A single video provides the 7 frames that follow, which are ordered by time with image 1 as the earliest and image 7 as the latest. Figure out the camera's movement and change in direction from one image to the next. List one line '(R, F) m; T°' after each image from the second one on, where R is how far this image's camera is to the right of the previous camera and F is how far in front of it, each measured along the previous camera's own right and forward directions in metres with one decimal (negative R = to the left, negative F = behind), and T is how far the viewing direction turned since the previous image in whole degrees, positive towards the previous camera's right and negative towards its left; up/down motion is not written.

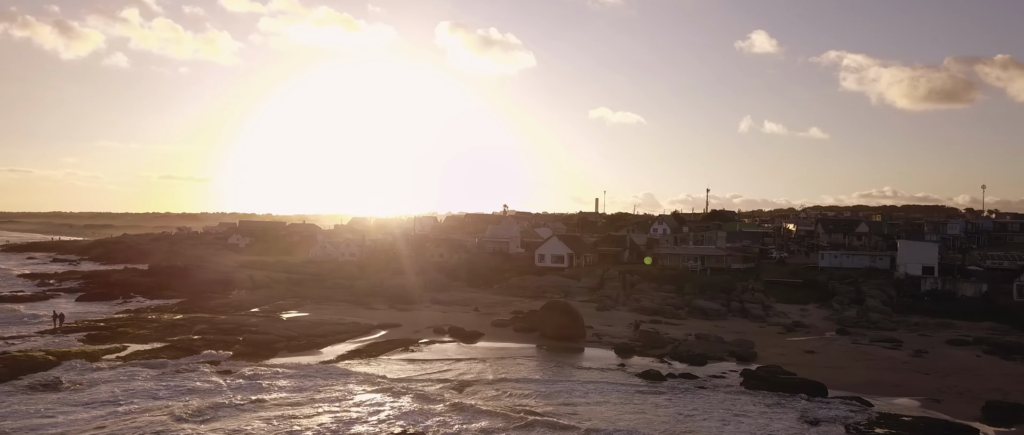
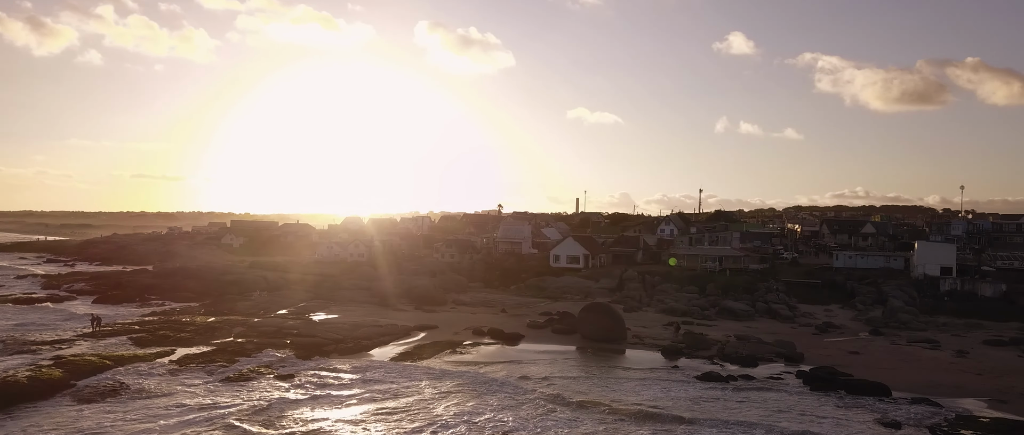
(-2.3, +0.2) m; +1°
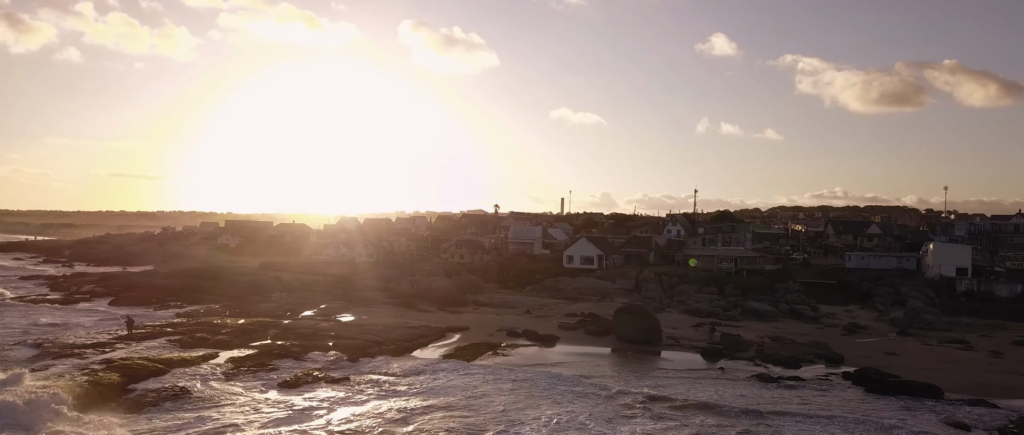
(-1.9, +0.1) m; +1°
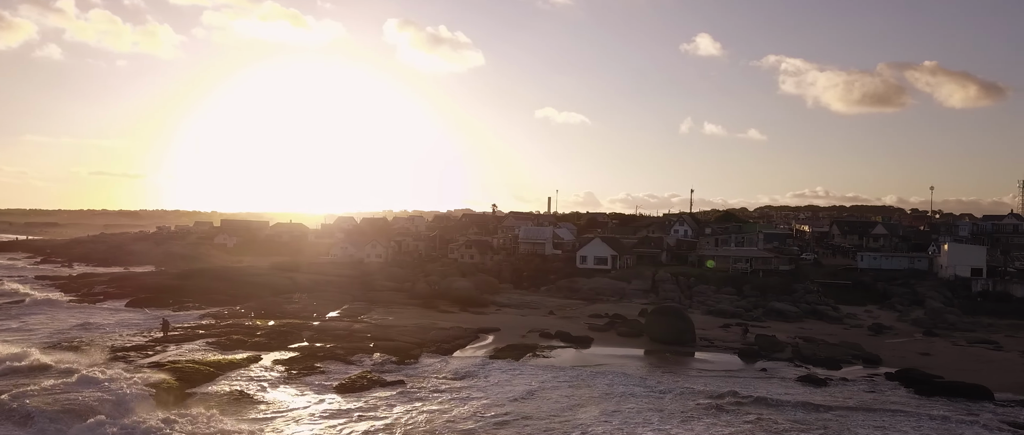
(-1.8, +0.1) m; +1°
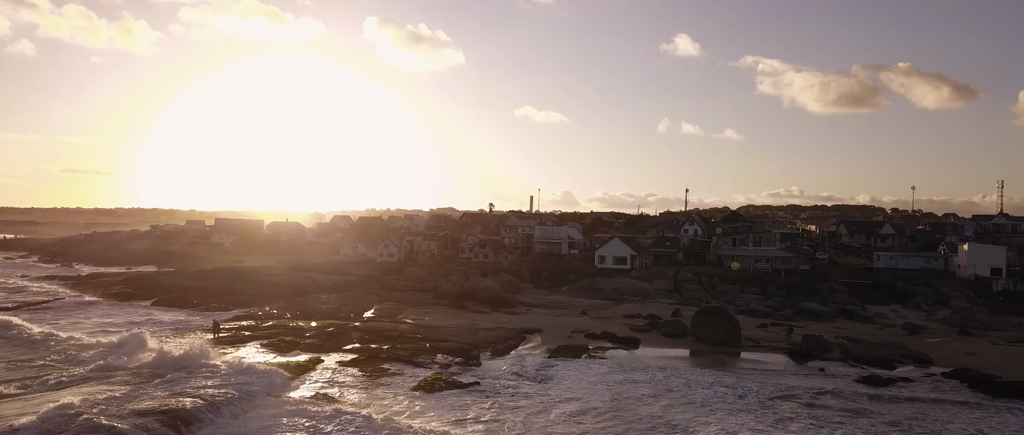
(-2.4, +0.1) m; +1°
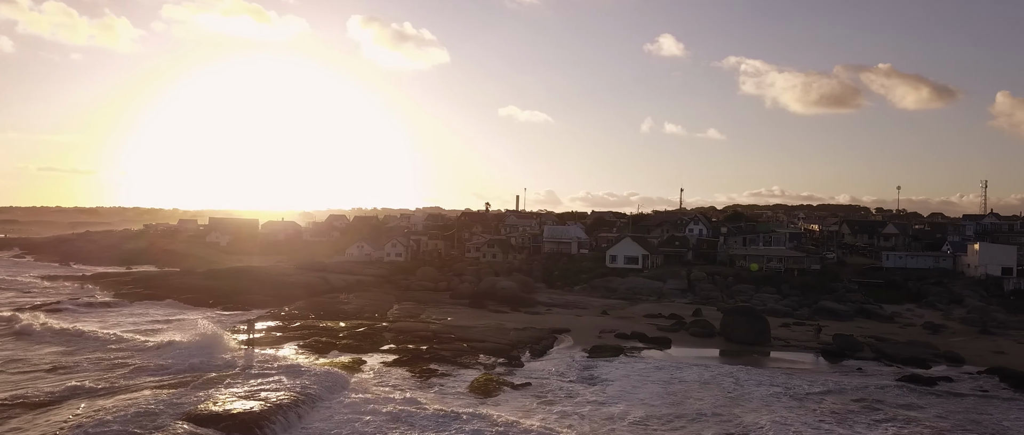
(-1.7, +0.1) m; +1°
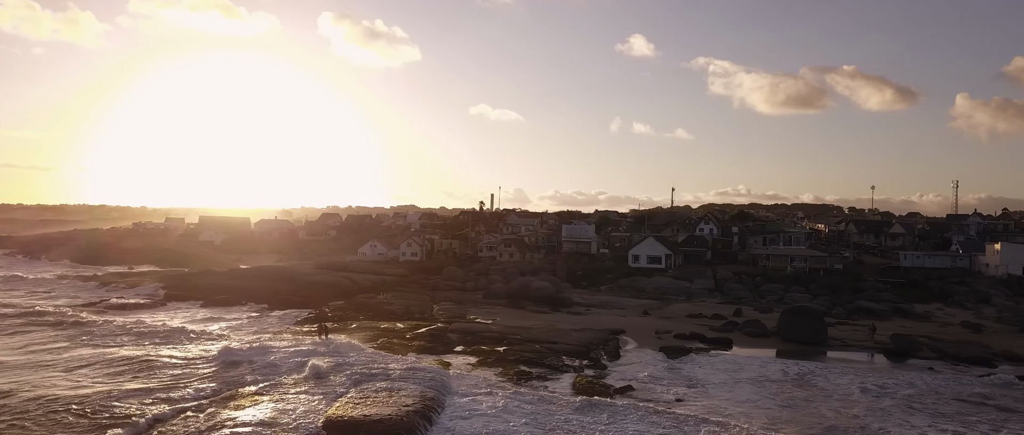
(-3.2, +0.2) m; +2°
